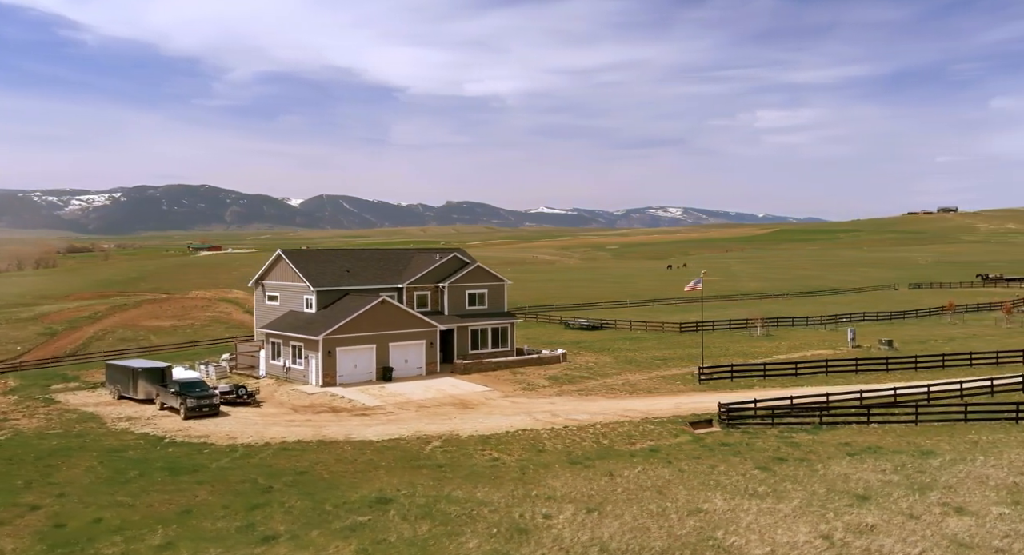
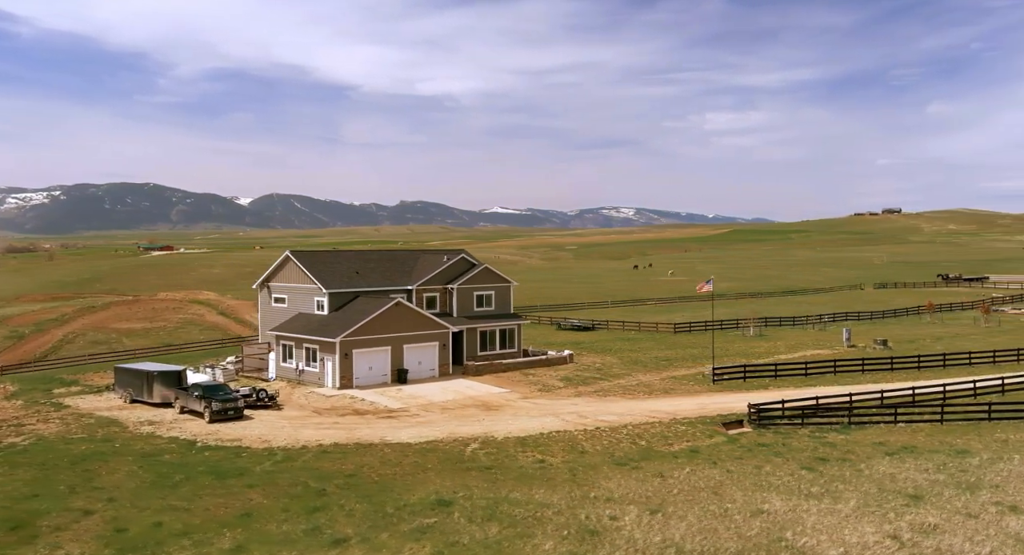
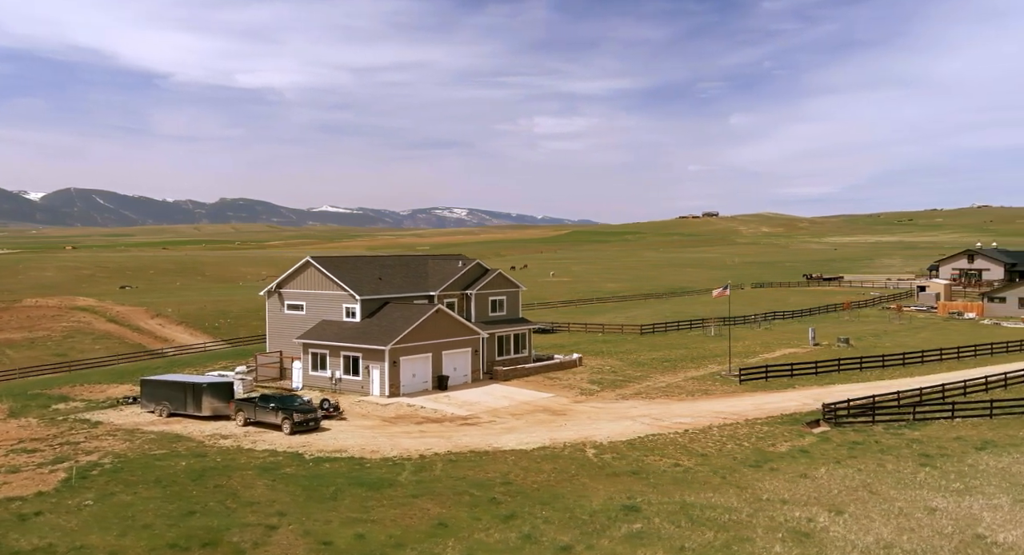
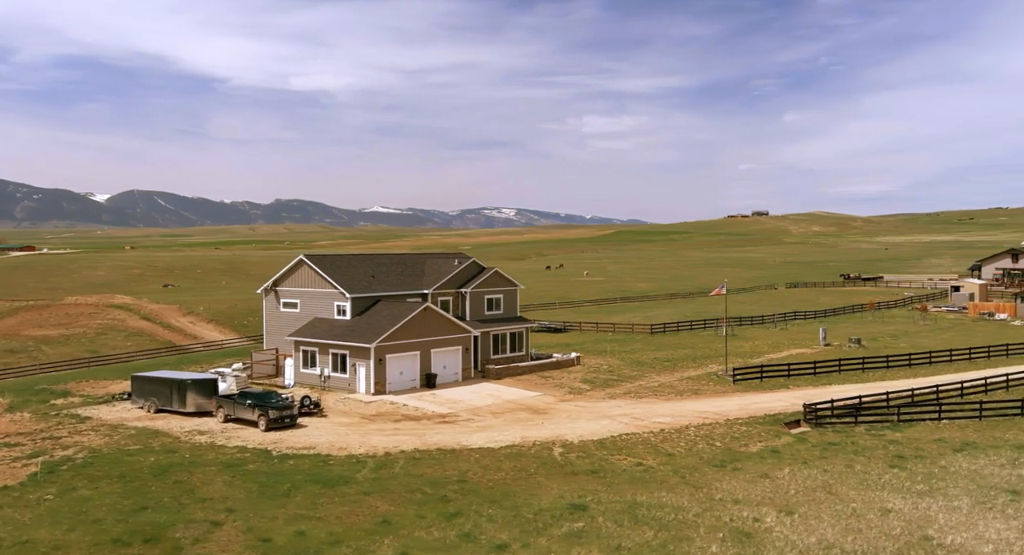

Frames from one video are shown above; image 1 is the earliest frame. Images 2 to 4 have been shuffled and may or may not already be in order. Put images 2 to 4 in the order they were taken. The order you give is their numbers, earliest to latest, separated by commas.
2, 4, 3
